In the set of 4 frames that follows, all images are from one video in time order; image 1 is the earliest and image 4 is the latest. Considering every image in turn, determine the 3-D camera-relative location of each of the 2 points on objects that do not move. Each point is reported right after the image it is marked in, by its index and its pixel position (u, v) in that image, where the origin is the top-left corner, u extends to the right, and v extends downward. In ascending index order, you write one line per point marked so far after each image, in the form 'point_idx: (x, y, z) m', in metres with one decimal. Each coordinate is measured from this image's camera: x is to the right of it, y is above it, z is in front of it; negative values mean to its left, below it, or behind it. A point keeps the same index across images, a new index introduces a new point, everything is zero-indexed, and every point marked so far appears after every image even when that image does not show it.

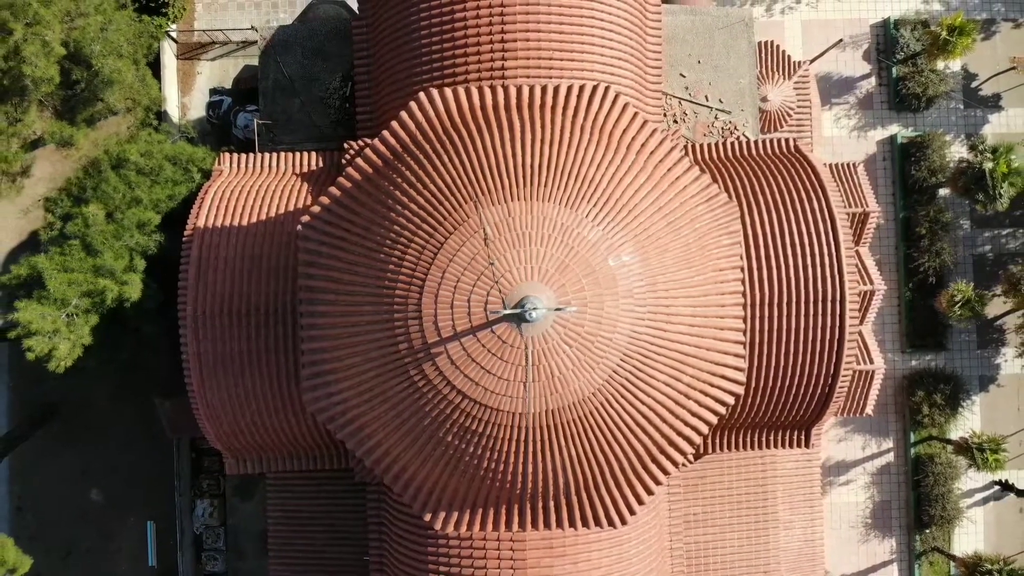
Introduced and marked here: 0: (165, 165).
0: (-5.5, +1.9, +10.1) m
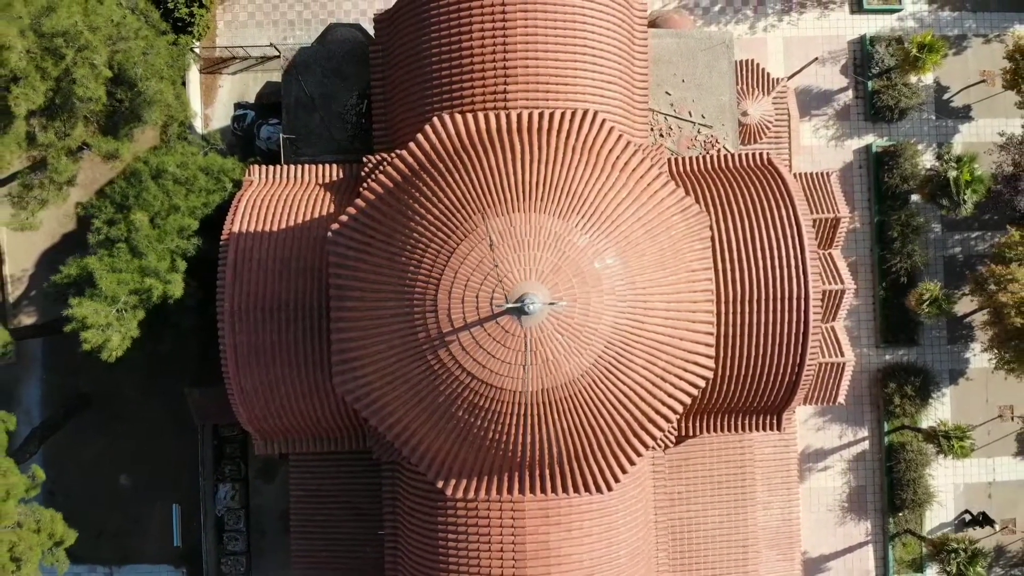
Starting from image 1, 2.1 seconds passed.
0: (-5.5, +2.0, +11.1) m
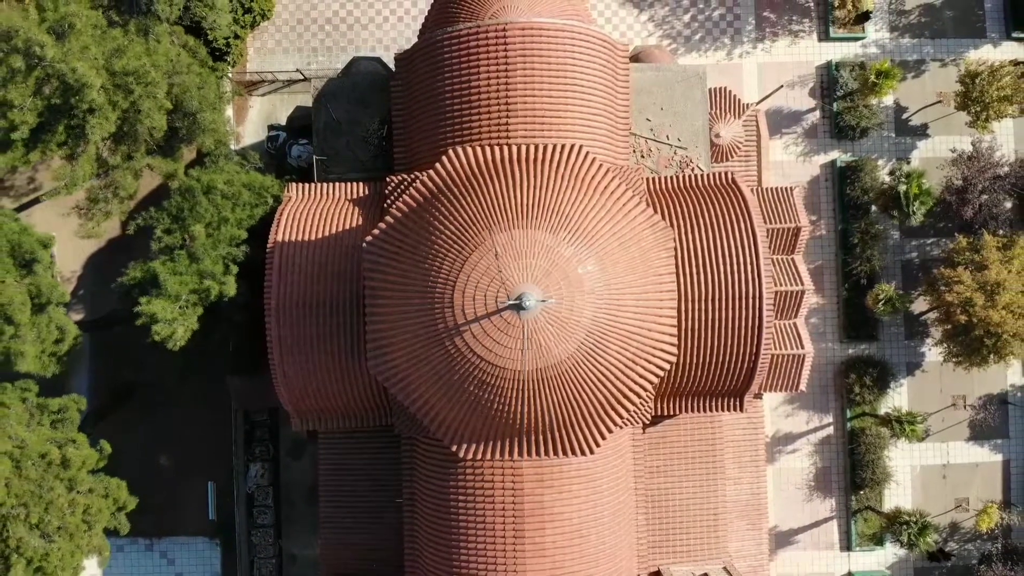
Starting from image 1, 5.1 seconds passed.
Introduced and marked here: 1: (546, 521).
0: (-5.4, +1.9, +12.9) m
1: (+0.5, -3.7, +10.2) m
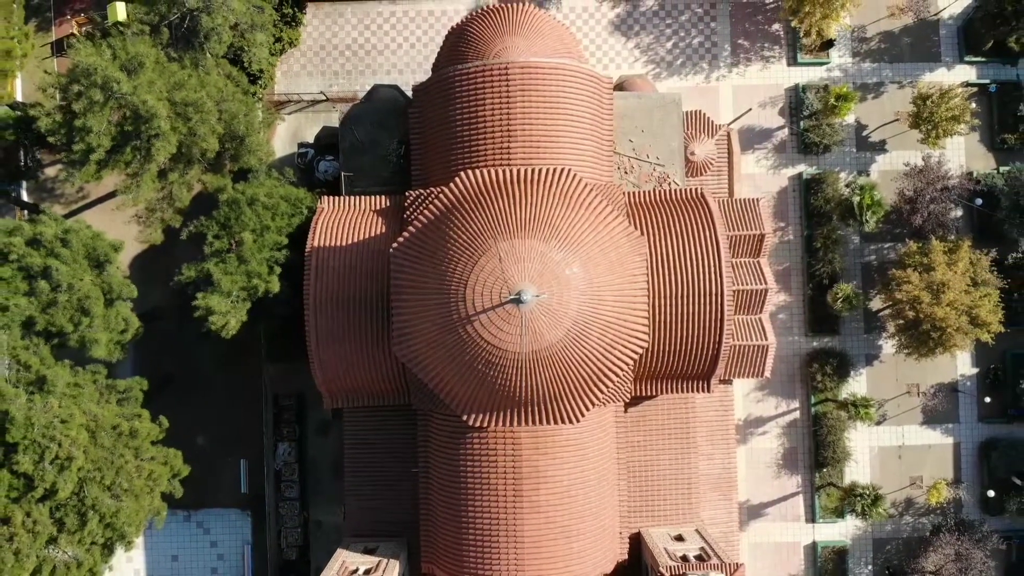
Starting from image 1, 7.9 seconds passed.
0: (-5.4, +2.0, +15.0) m
1: (+0.5, -3.7, +12.3) m
